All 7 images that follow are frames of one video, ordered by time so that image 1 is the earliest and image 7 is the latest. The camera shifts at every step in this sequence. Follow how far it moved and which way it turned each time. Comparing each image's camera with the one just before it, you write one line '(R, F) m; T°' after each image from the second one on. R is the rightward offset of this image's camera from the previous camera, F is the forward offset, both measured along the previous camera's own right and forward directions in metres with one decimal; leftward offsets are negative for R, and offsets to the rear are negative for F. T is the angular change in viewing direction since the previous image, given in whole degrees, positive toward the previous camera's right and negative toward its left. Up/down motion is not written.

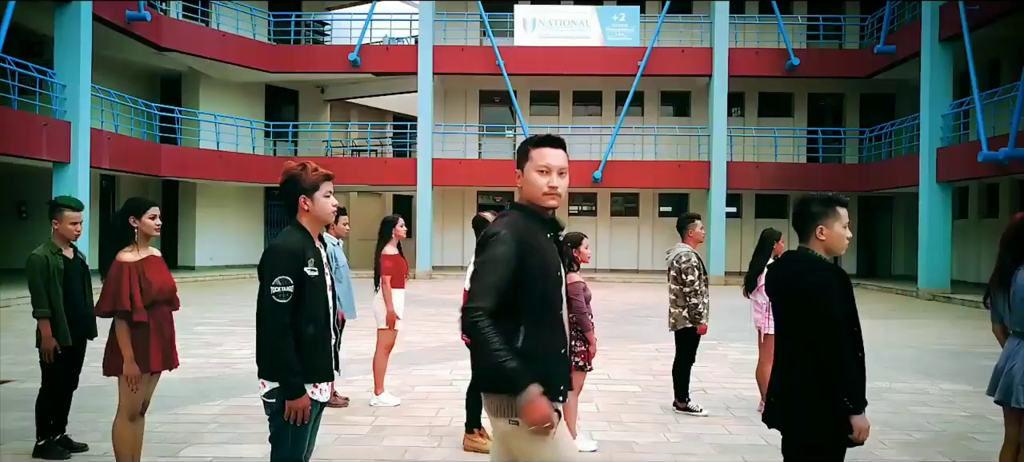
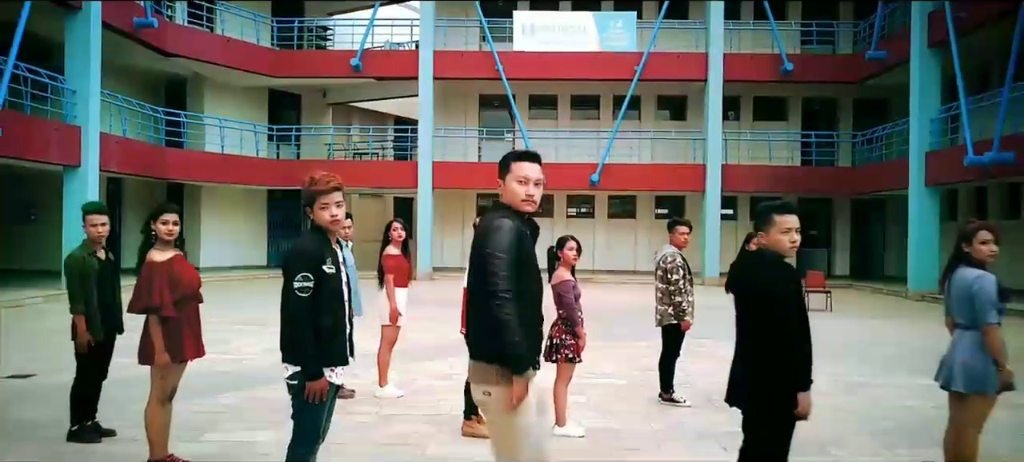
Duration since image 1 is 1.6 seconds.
(0.0, -0.4) m; 0°
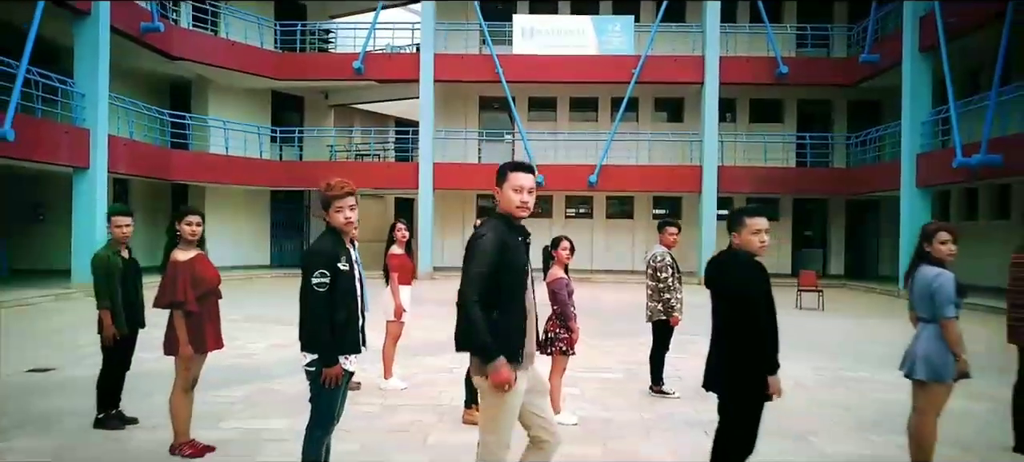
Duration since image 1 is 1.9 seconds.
(0.0, -0.3) m; 0°
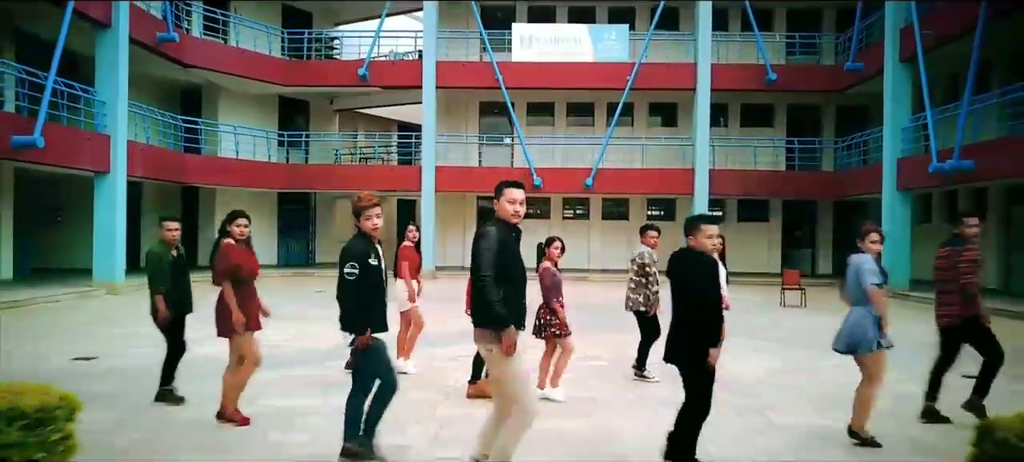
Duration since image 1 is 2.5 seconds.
(0.0, -0.8) m; 0°
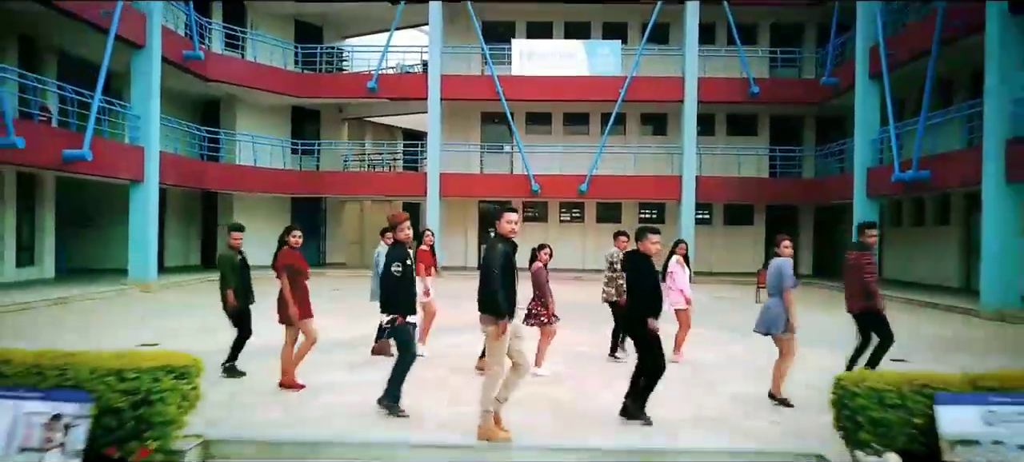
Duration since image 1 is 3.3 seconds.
(0.0, -1.5) m; 0°
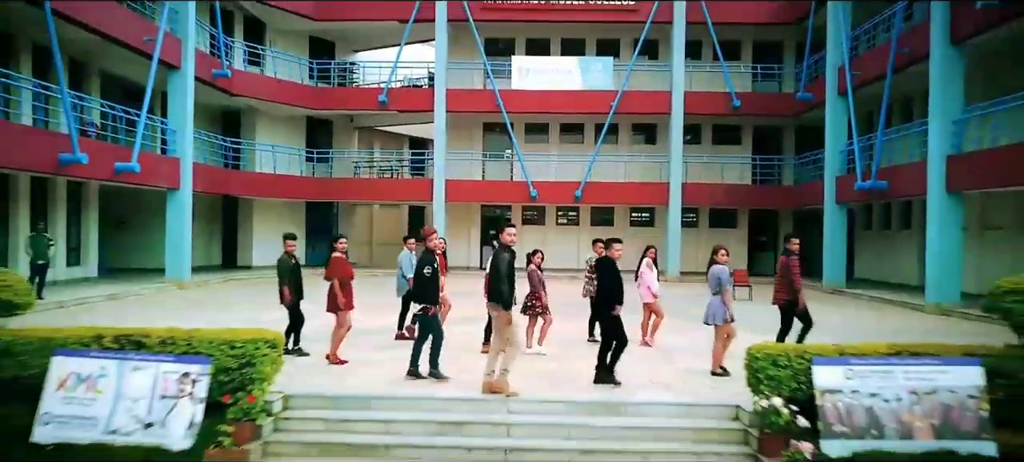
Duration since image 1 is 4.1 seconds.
(0.0, -1.8) m; 0°
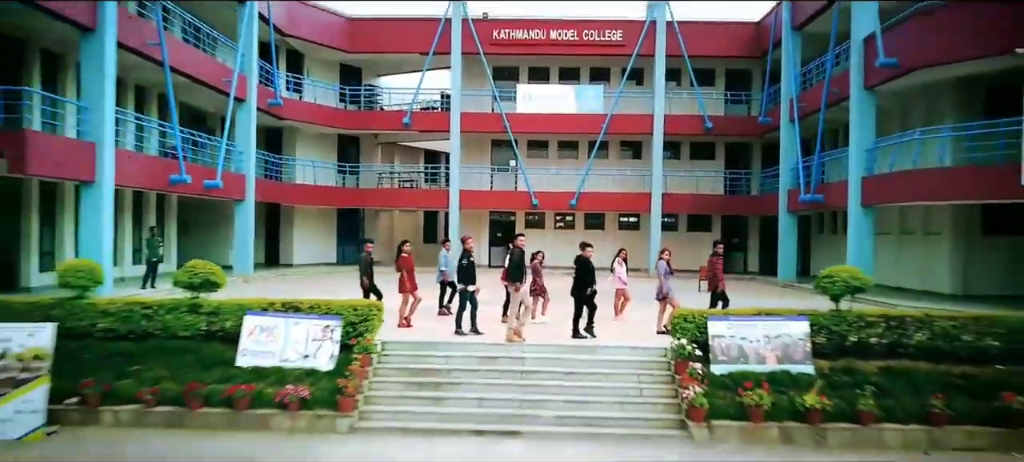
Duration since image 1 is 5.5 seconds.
(-0.2, -4.1) m; 0°
